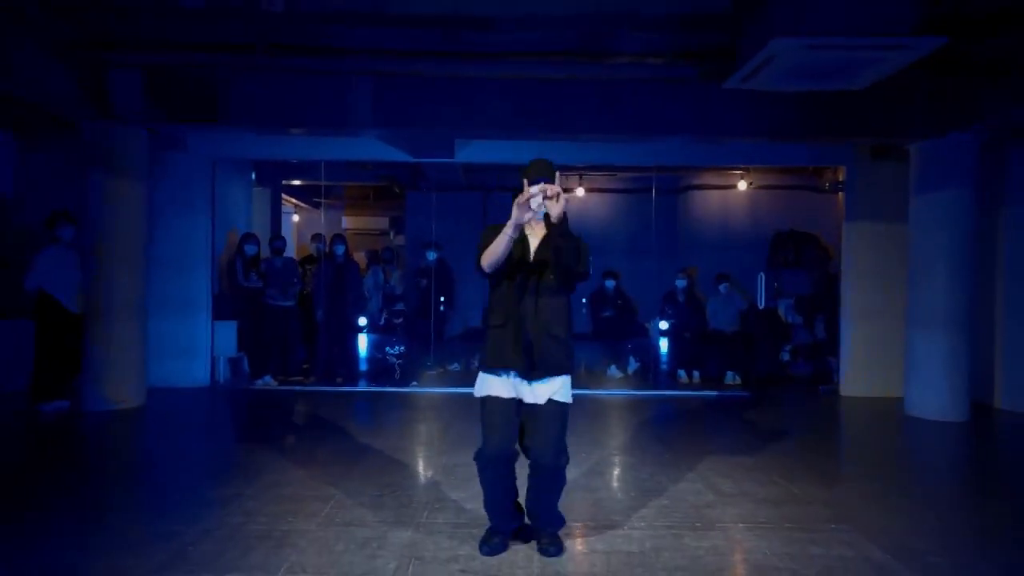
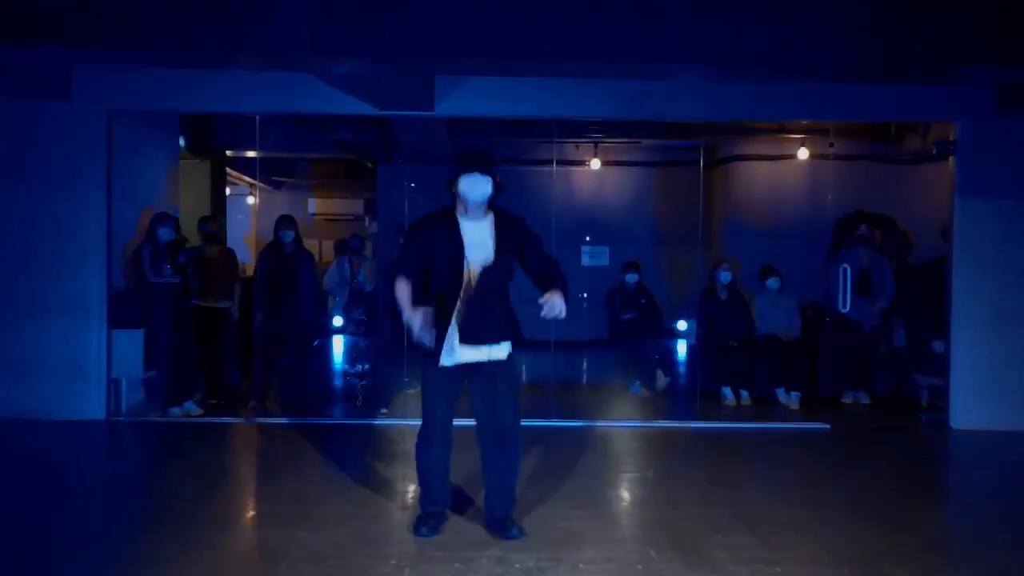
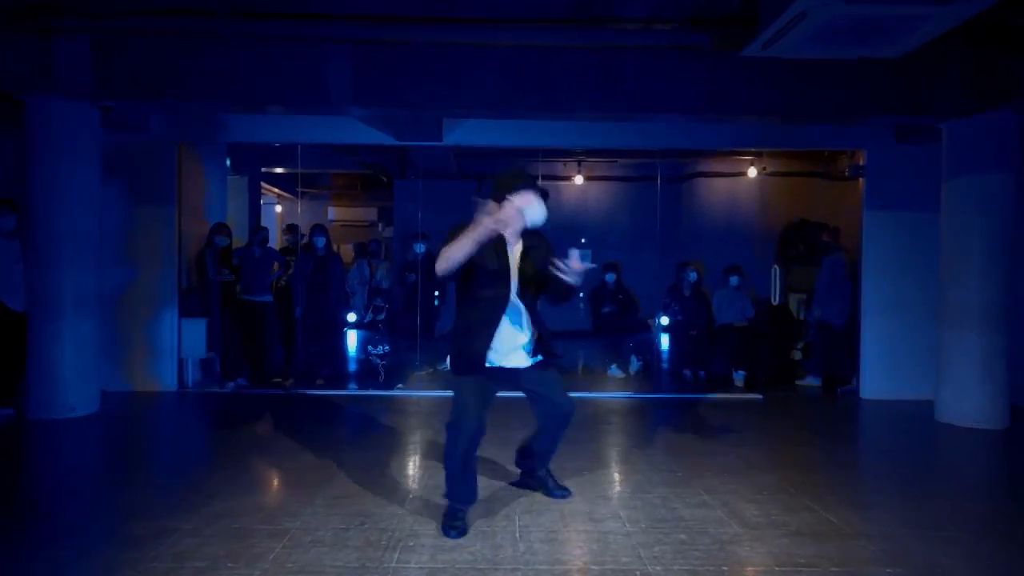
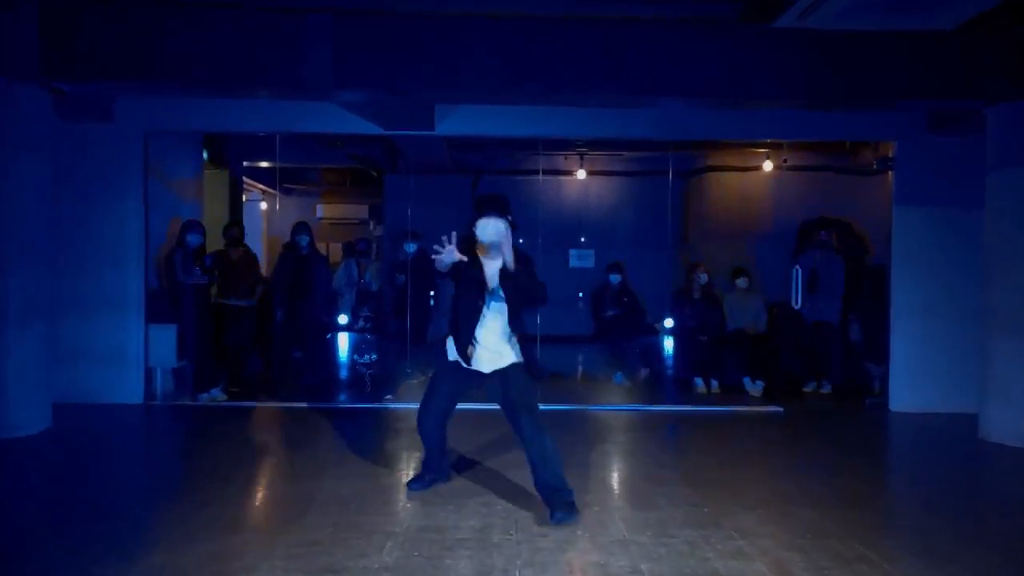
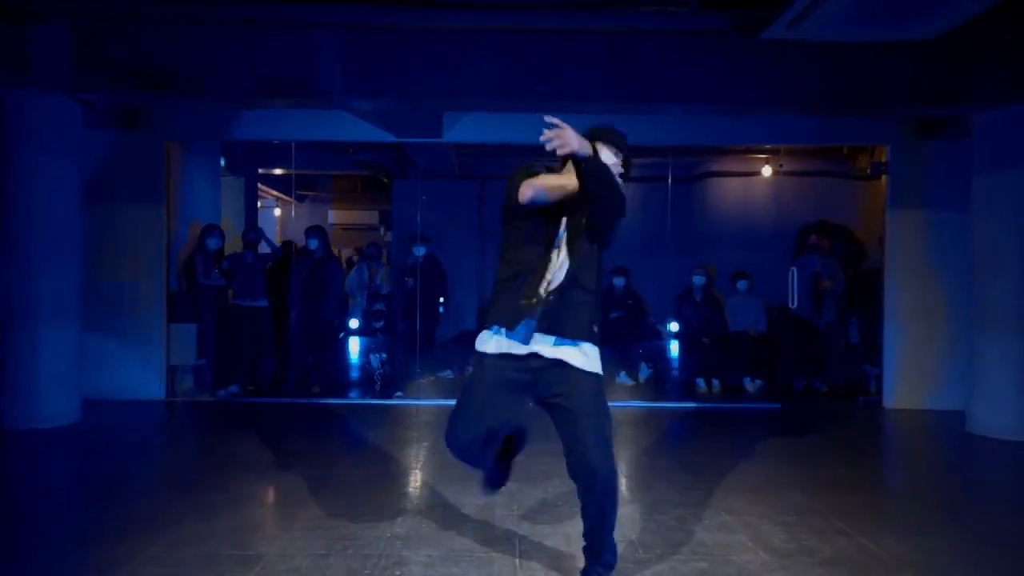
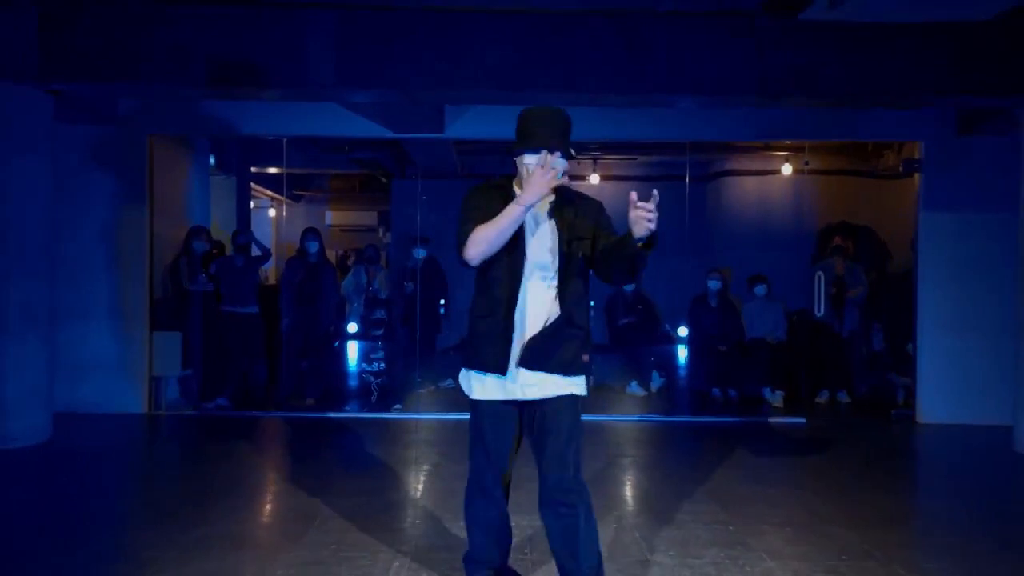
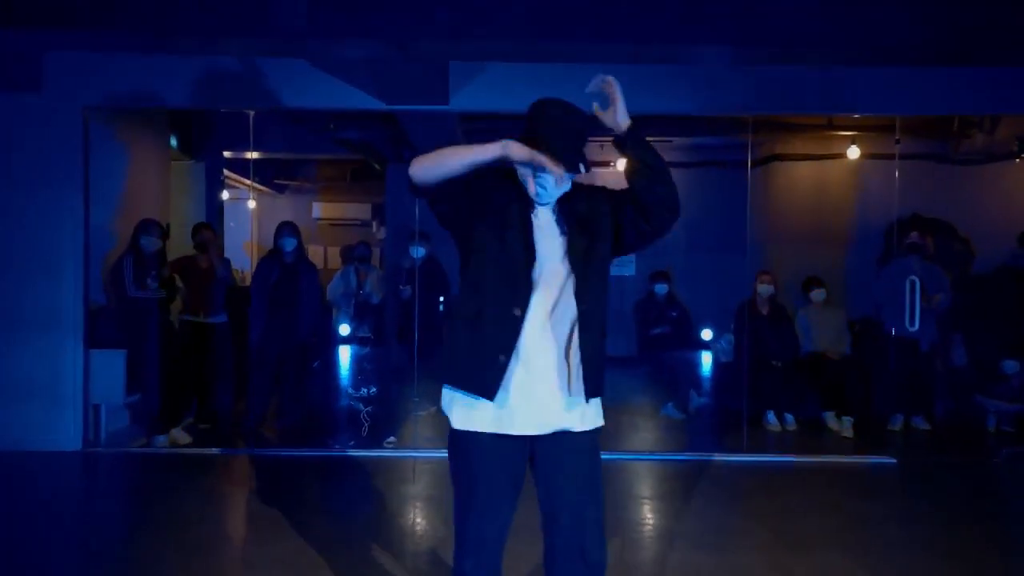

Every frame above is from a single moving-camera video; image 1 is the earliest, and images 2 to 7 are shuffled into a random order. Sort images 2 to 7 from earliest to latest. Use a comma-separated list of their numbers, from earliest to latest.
3, 4, 2, 7, 6, 5
